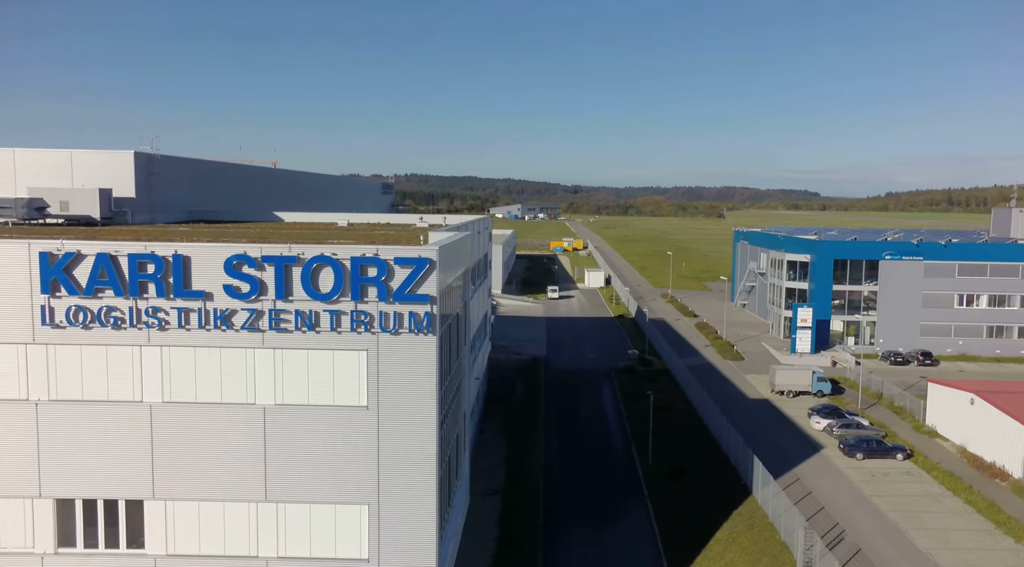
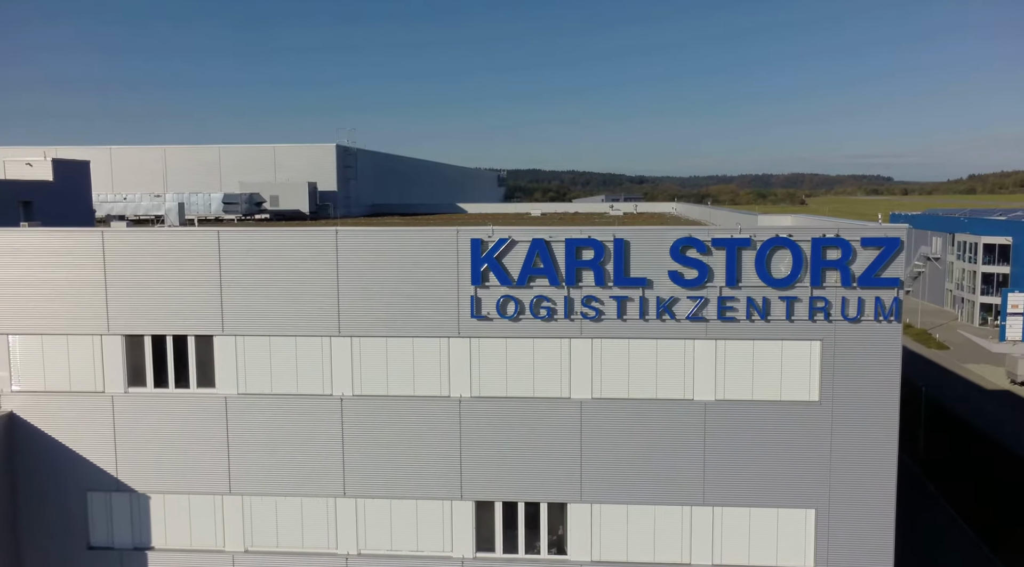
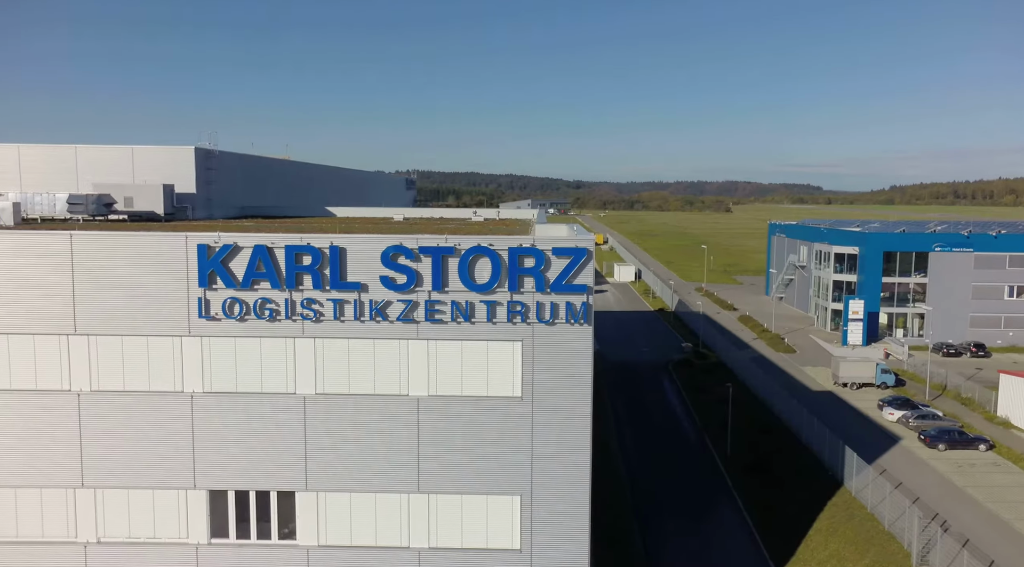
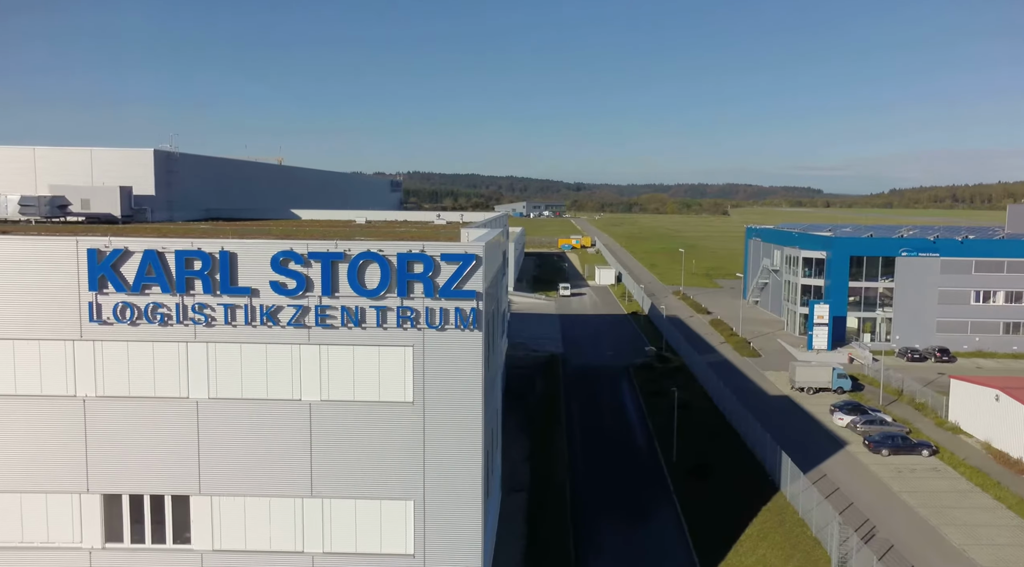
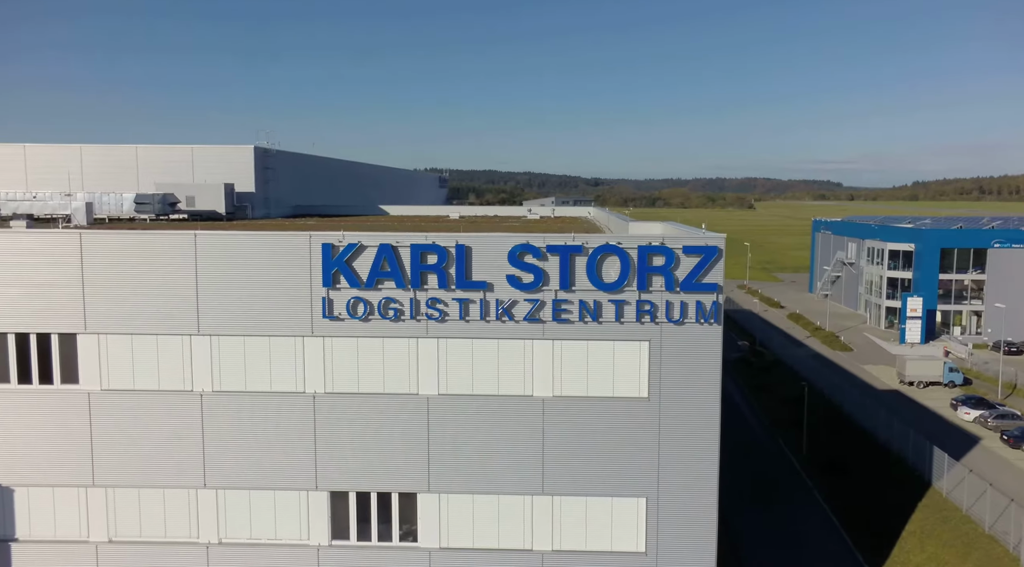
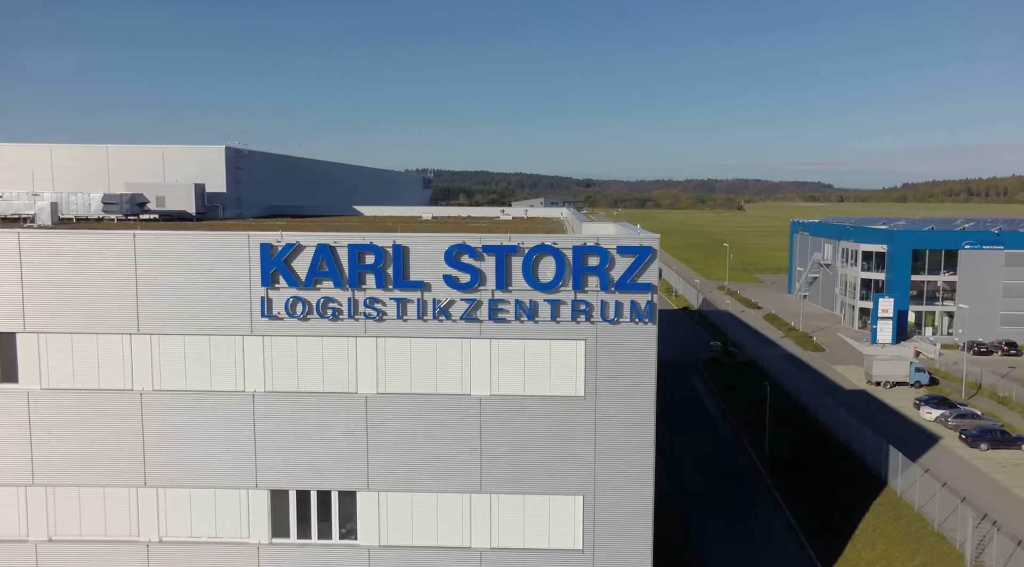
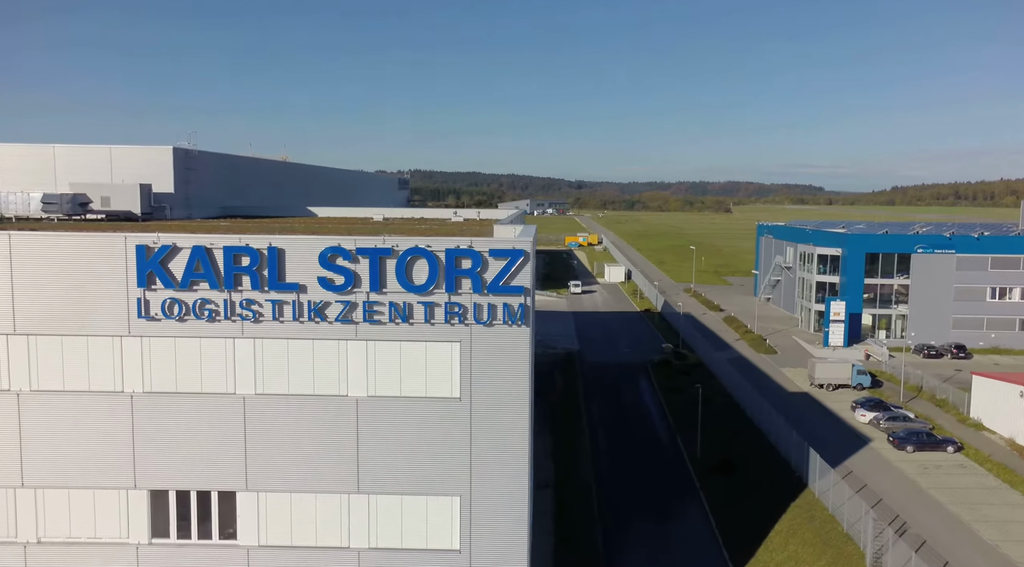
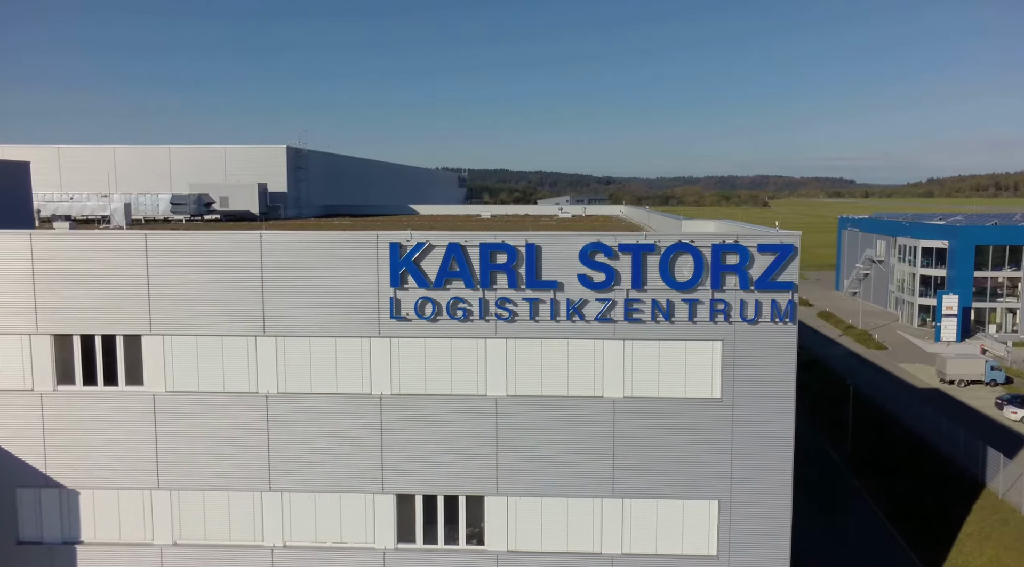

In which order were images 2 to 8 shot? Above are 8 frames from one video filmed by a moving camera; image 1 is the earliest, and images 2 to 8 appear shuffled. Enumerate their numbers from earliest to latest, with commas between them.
4, 7, 3, 6, 5, 8, 2
